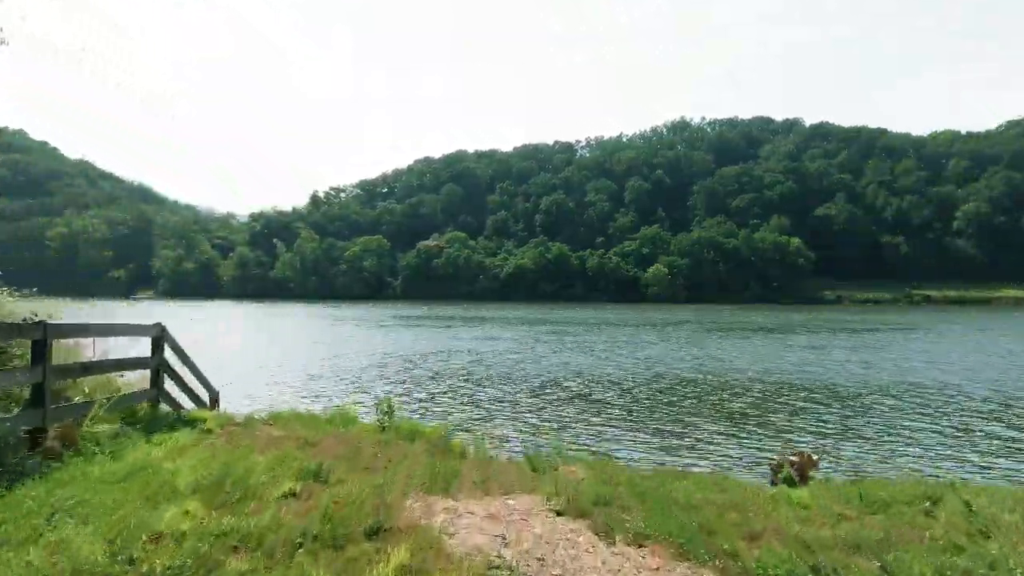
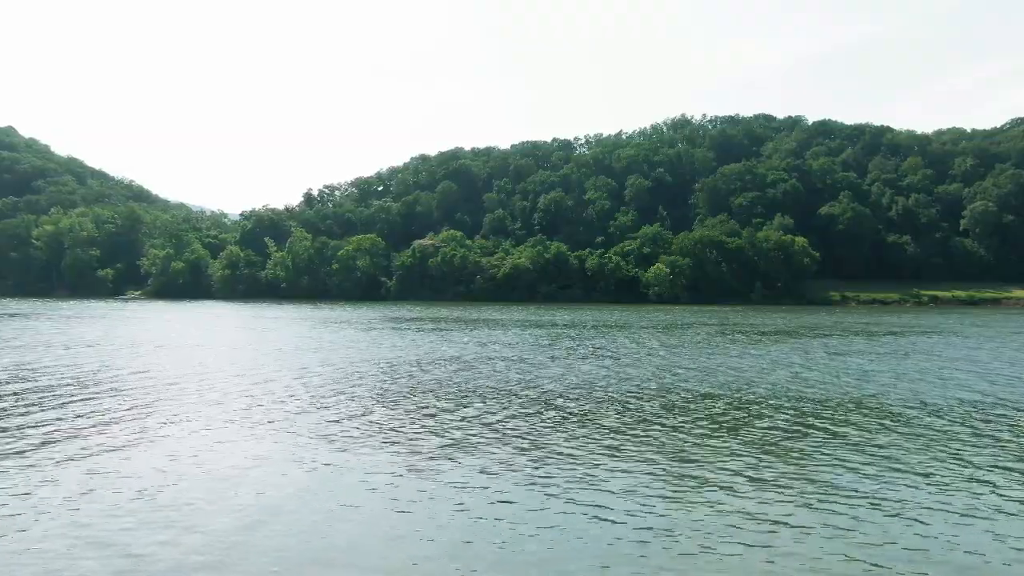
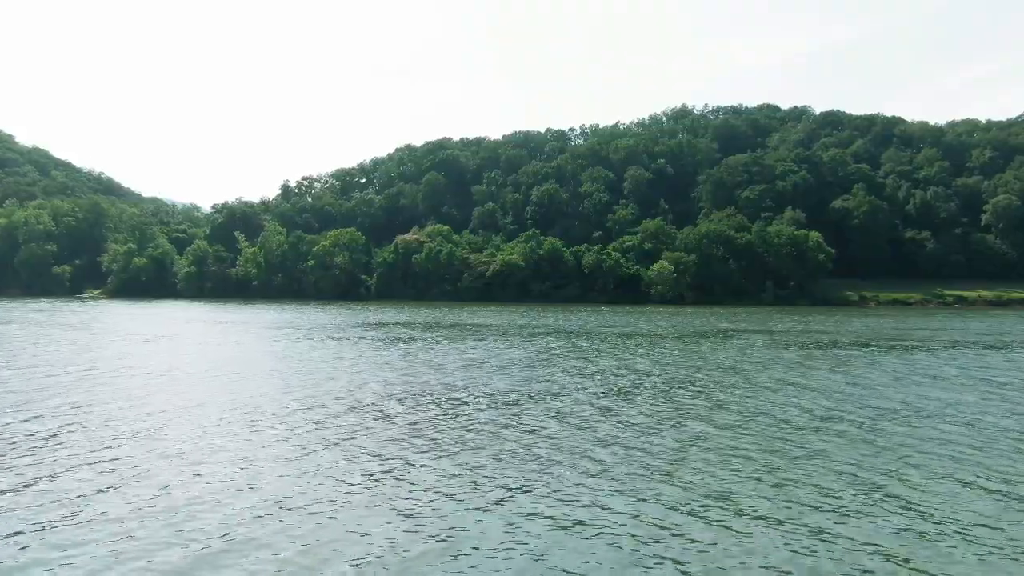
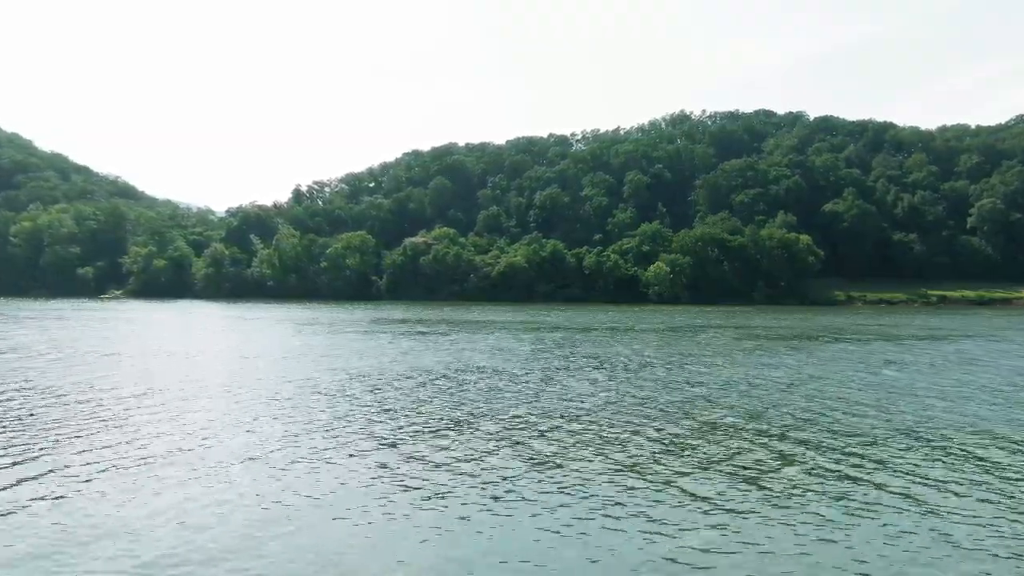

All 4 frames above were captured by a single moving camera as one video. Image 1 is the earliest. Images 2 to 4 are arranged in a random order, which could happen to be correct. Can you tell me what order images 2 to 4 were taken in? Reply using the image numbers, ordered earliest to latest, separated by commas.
2, 4, 3
